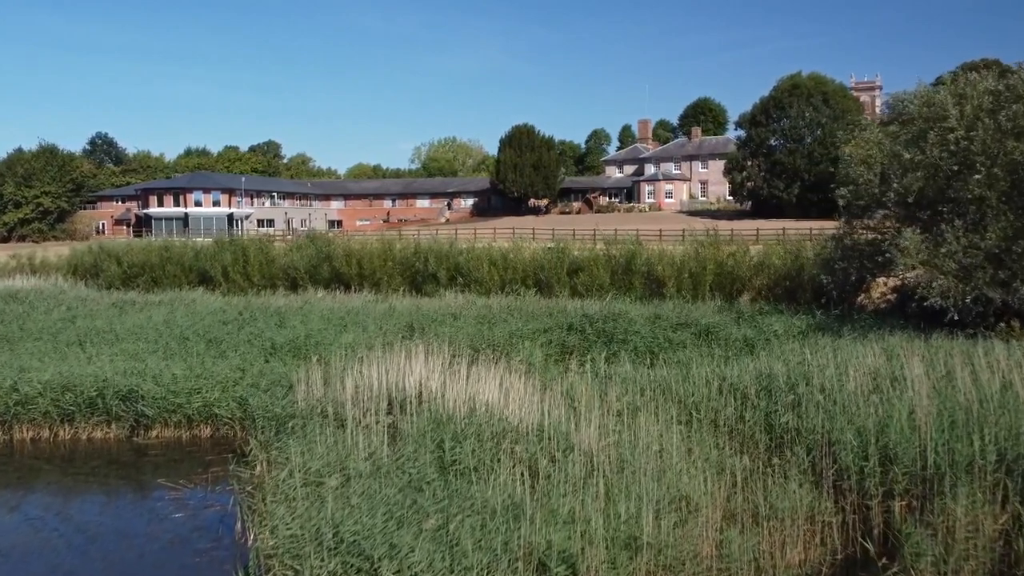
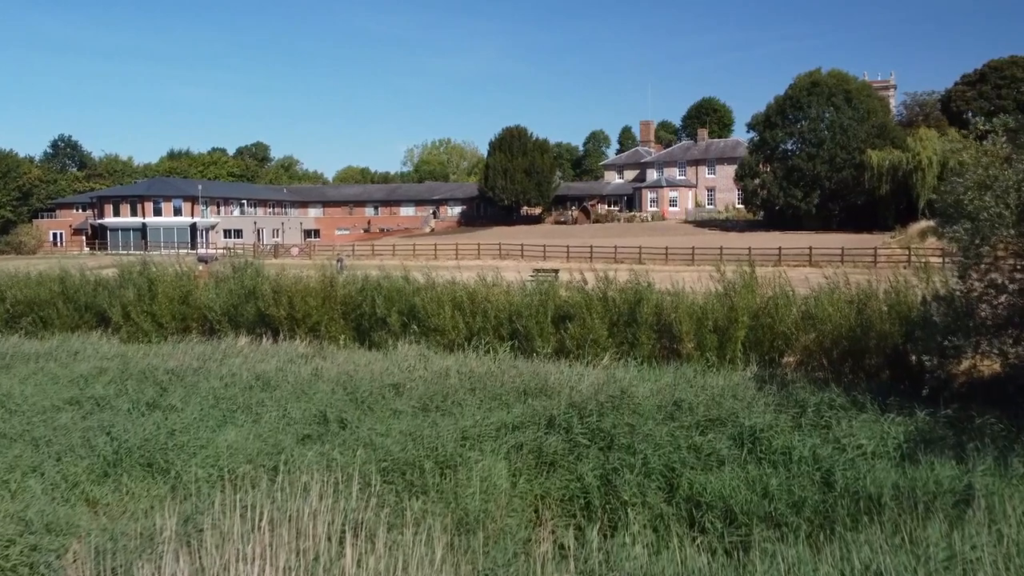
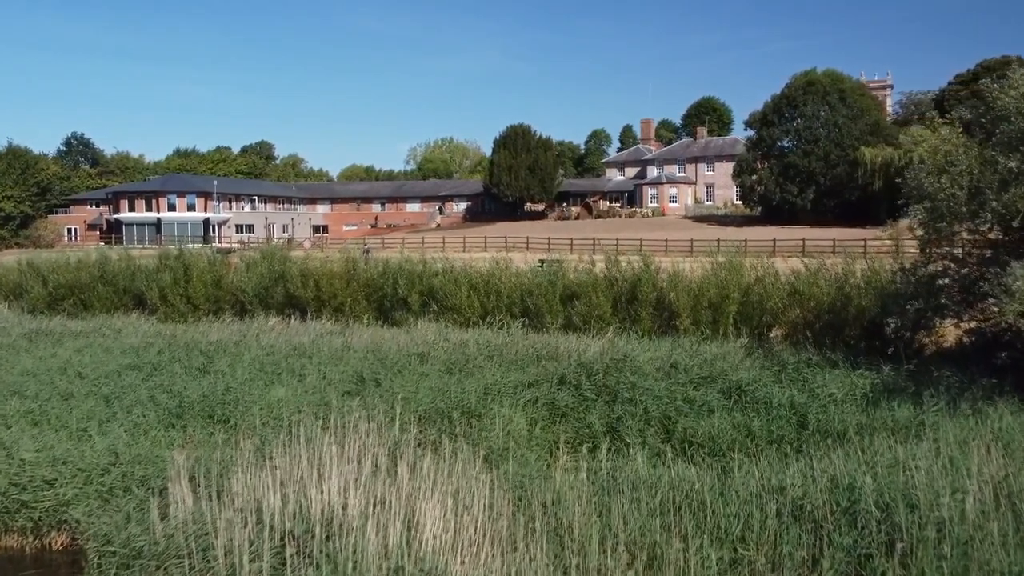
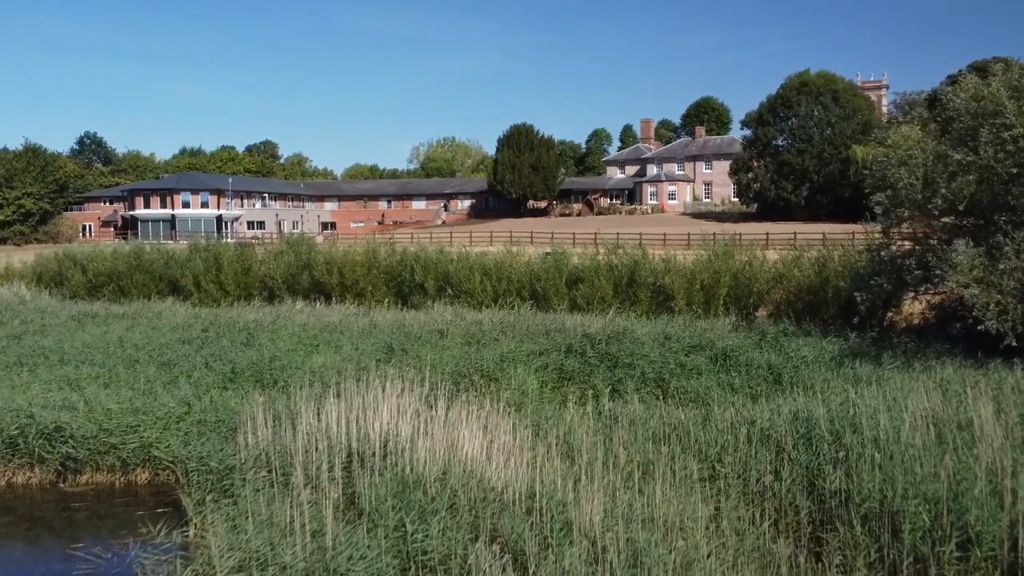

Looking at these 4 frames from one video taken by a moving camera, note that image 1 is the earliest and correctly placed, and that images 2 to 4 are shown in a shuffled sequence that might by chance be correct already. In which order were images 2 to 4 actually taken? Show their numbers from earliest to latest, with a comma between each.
4, 3, 2
